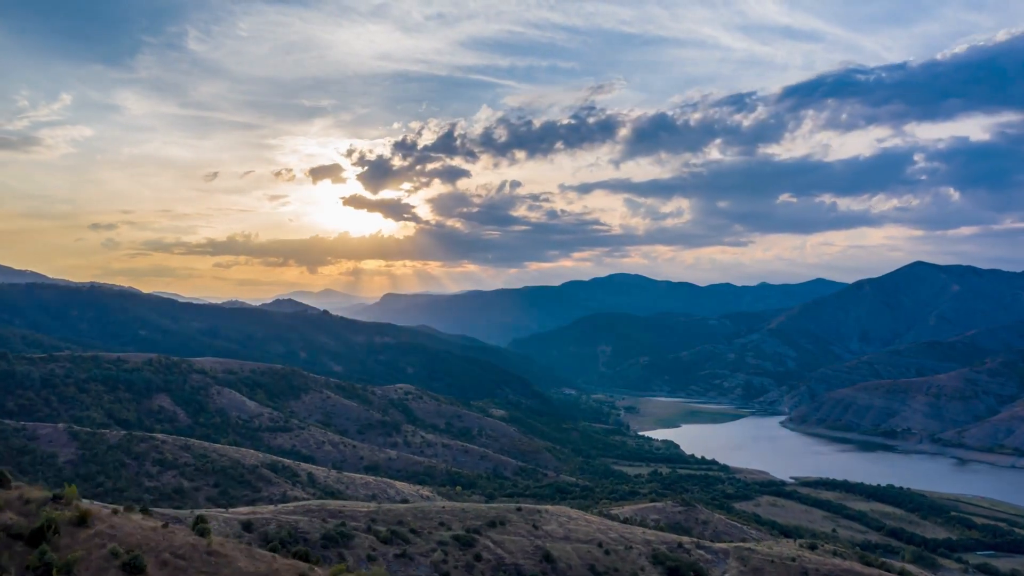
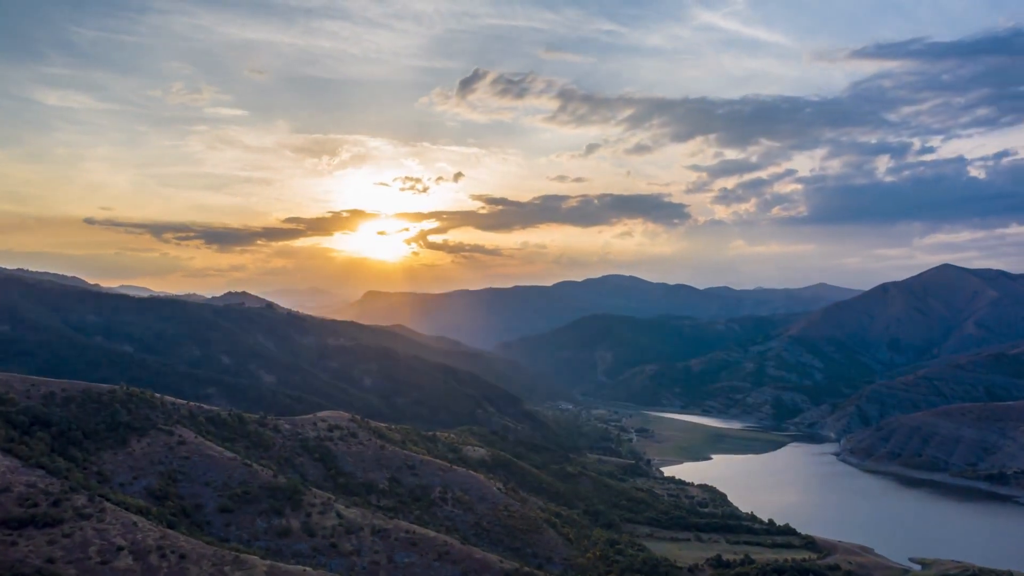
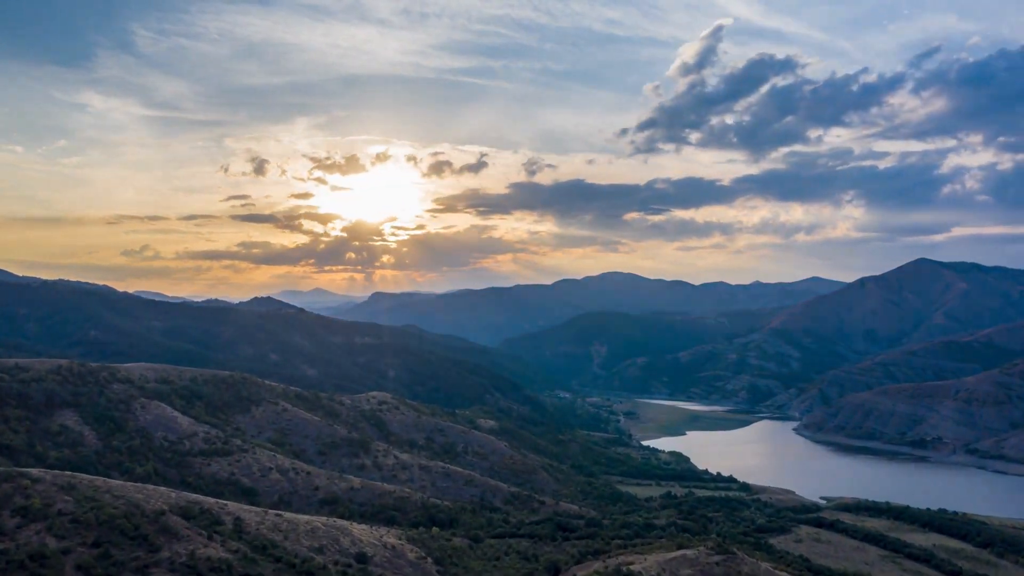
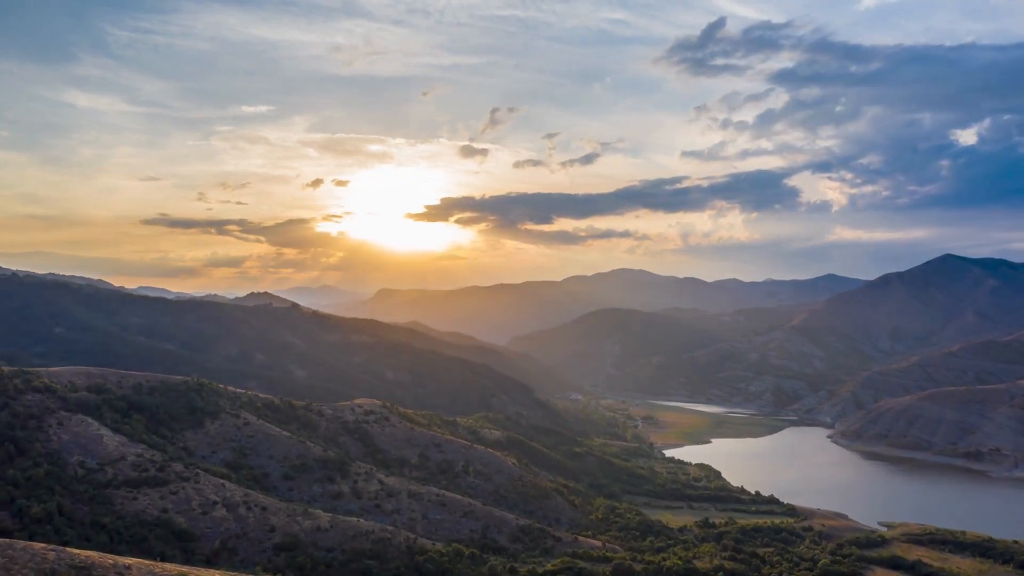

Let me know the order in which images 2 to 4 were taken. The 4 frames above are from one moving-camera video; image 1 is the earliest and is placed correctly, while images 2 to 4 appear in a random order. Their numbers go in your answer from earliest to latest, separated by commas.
3, 4, 2
